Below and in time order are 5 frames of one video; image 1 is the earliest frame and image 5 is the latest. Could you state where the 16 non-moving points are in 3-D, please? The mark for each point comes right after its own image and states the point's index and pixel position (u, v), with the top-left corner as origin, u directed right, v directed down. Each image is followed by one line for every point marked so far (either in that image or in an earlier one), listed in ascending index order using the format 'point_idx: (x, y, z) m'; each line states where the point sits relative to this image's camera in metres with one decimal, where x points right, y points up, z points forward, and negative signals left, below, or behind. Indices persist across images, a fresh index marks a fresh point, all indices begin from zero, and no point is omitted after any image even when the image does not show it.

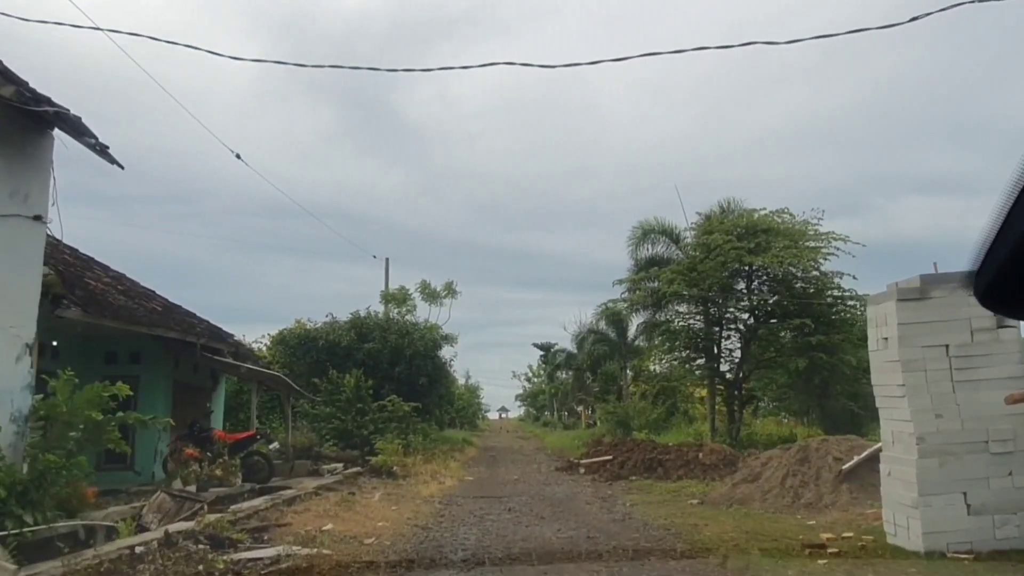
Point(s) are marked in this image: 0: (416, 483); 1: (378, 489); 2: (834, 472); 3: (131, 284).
0: (-2.1, -4.3, +19.9) m
1: (-2.6, -4.0, +17.8) m
2: (+4.6, -2.6, +12.8) m
3: (-7.0, +0.1, +16.6) m
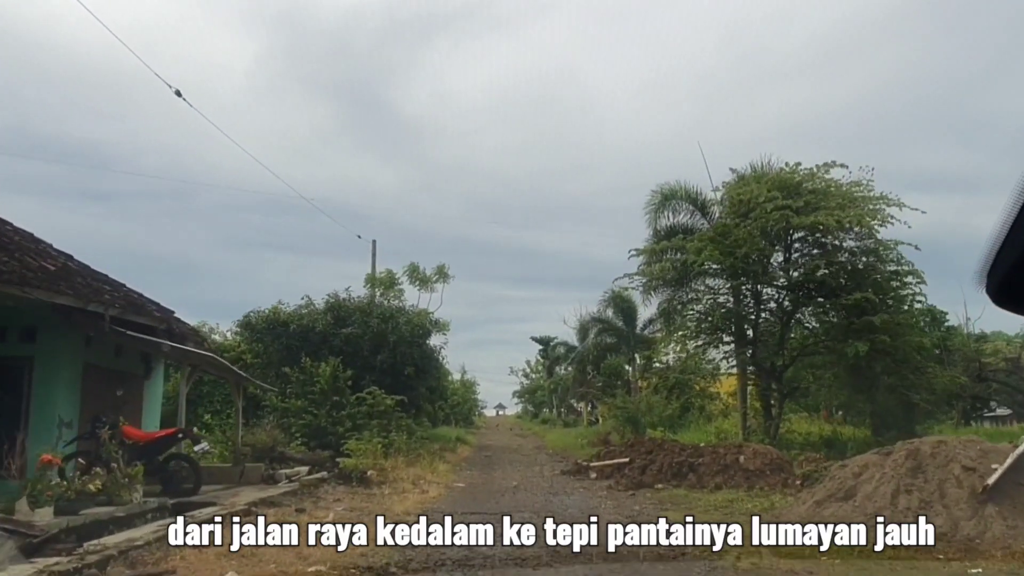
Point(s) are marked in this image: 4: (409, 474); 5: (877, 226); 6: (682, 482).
0: (-2.1, -3.7, +16.1) m
1: (-2.6, -3.3, +14.0) m
2: (+4.6, -2.0, +9.0) m
3: (-7.0, +0.7, +12.8) m
4: (-2.2, -3.9, +19.2) m
5: (+8.0, +1.4, +19.8) m
6: (+3.1, -3.6, +16.7) m
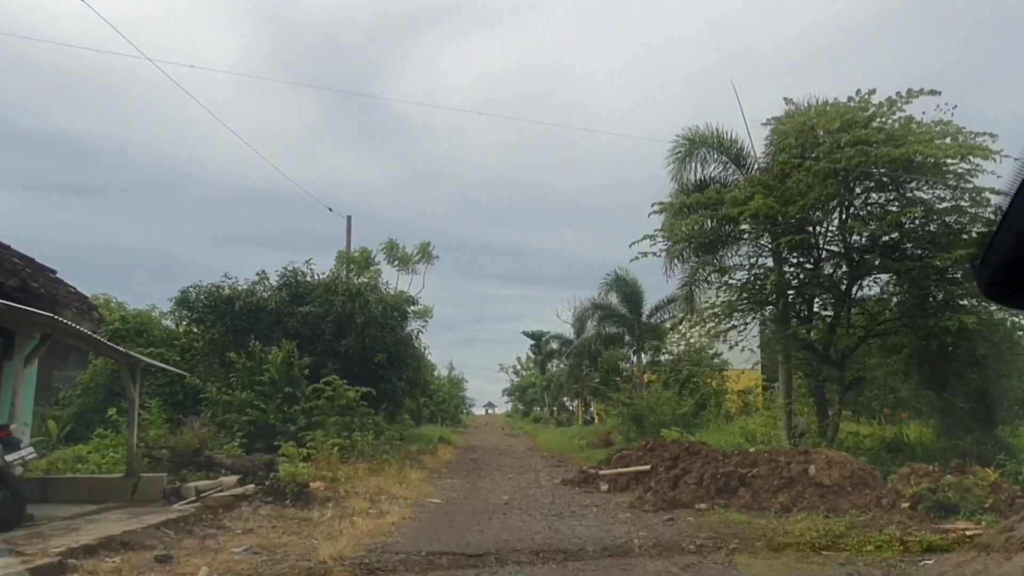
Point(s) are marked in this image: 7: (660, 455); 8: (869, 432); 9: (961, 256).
0: (-2.2, -2.9, +11.7) m
1: (-2.7, -2.6, +9.6) m
2: (+4.5, -1.3, +4.7) m
3: (-7.1, +1.4, +8.4) m
4: (-2.3, -3.2, +14.8) m
5: (+7.9, +2.0, +15.5) m
6: (+3.0, -2.9, +12.3) m
7: (+2.8, -3.2, +17.1) m
8: (+6.9, -2.8, +17.5) m
9: (+7.4, +0.5, +15.1) m
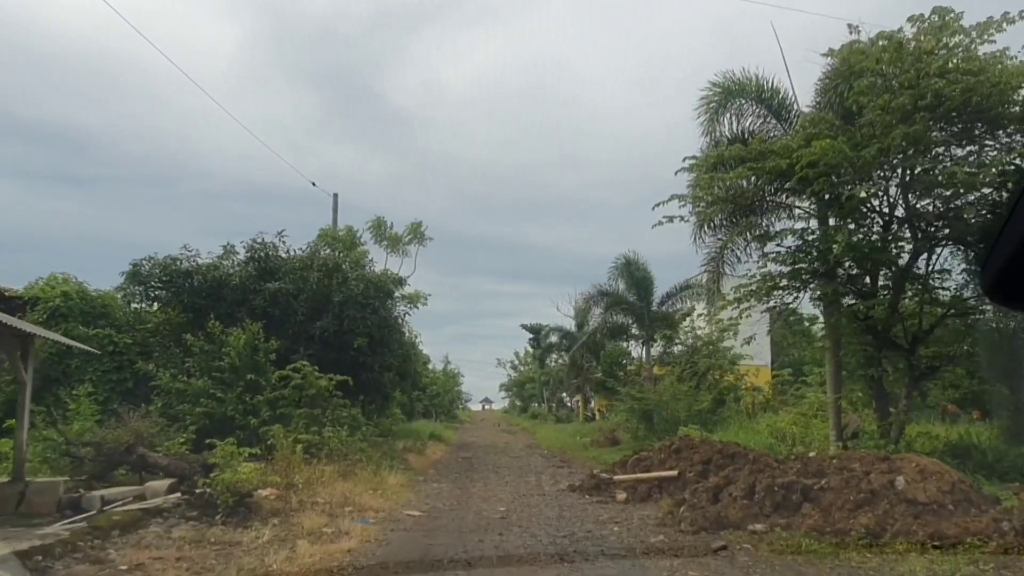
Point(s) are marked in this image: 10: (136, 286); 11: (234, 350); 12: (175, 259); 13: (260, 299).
0: (-2.3, -2.4, +8.9) m
1: (-2.7, -2.1, +6.8) m
2: (+4.5, -0.9, +1.9) m
3: (-7.1, +2.0, +5.5) m
4: (-2.4, -2.7, +11.9) m
5: (+7.9, +2.4, +12.7) m
6: (+3.0, -2.4, +9.5) m
7: (+2.8, -2.7, +14.3) m
8: (+6.9, -2.4, +14.6) m
9: (+7.4, +0.9, +12.3) m
10: (-8.3, 0.0, +20.0) m
11: (-5.4, -1.2, +17.7) m
12: (-7.4, +0.7, +20.1) m
13: (-5.4, -0.2, +19.6) m
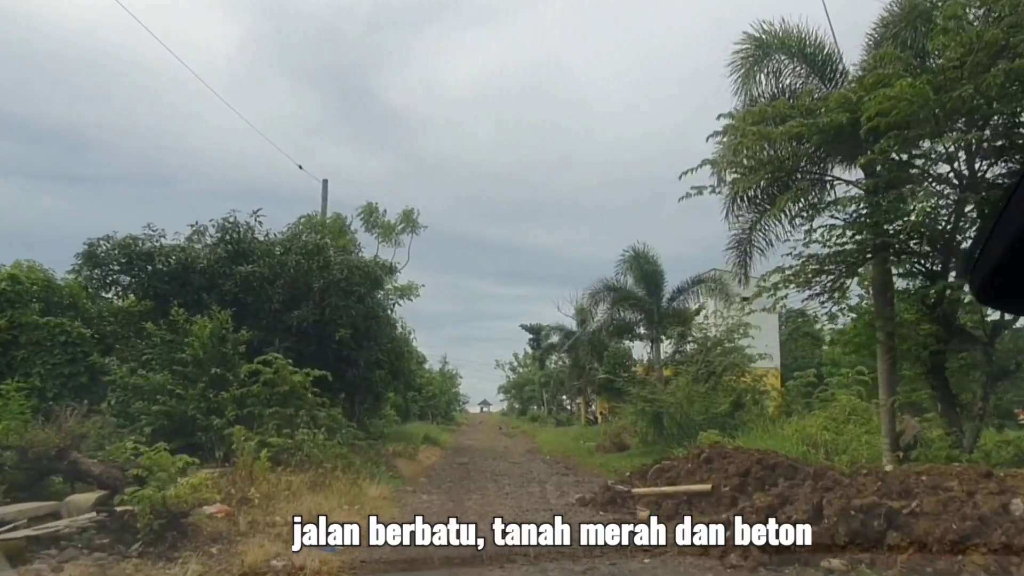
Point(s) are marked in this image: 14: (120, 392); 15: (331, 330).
0: (-2.2, -2.1, +6.7) m
1: (-2.7, -1.8, +4.7) m
2: (+4.6, -0.7, -0.2) m
3: (-7.0, +2.3, +3.4) m
4: (-2.3, -2.4, +9.8) m
5: (+8.0, +2.7, +10.5) m
6: (+3.0, -2.2, +7.4) m
7: (+2.8, -2.4, +12.2) m
8: (+6.9, -2.1, +12.5) m
9: (+7.4, +1.1, +10.2) m
10: (-8.2, +0.4, +17.9) m
11: (-5.4, -0.9, +15.5) m
12: (-7.4, +1.0, +18.0) m
13: (-5.4, +0.1, +17.5) m
14: (-6.9, -1.8, +15.8) m
15: (-3.6, -0.8, +18.0) m
